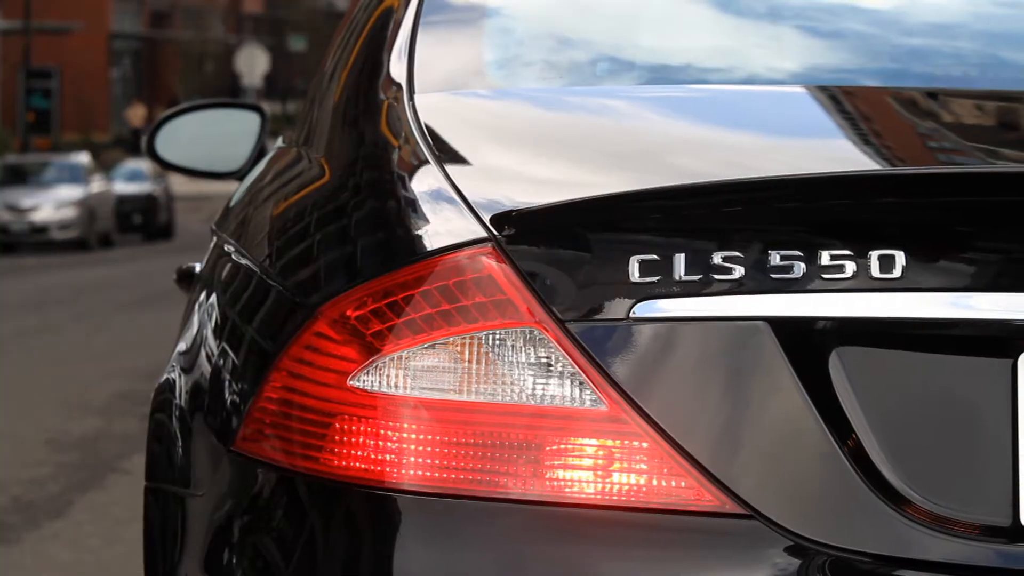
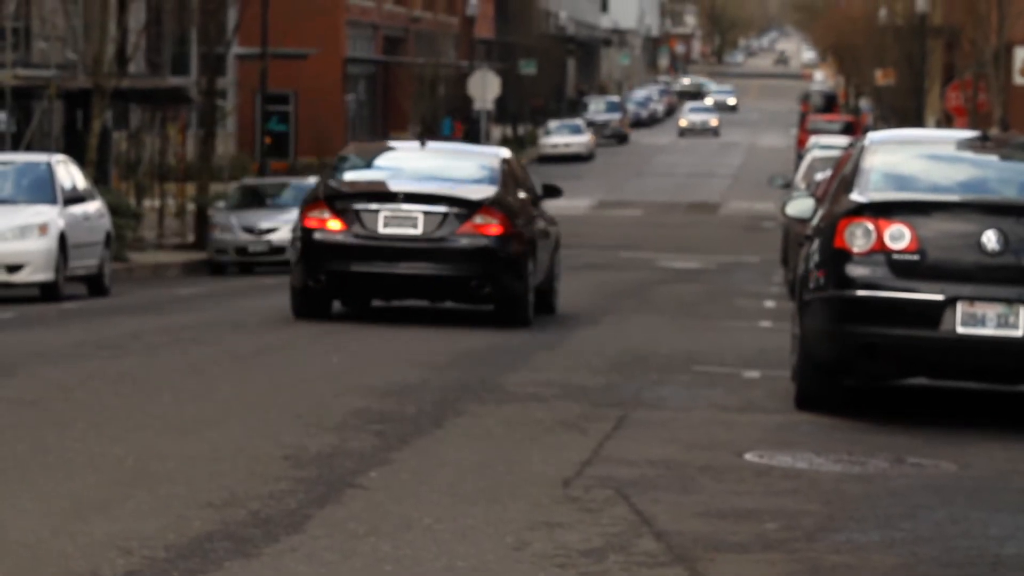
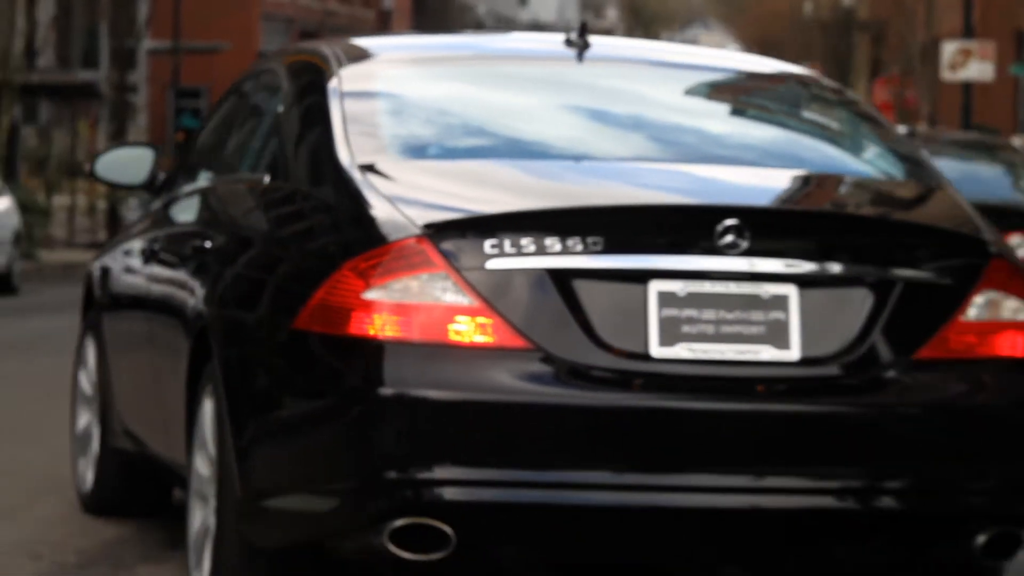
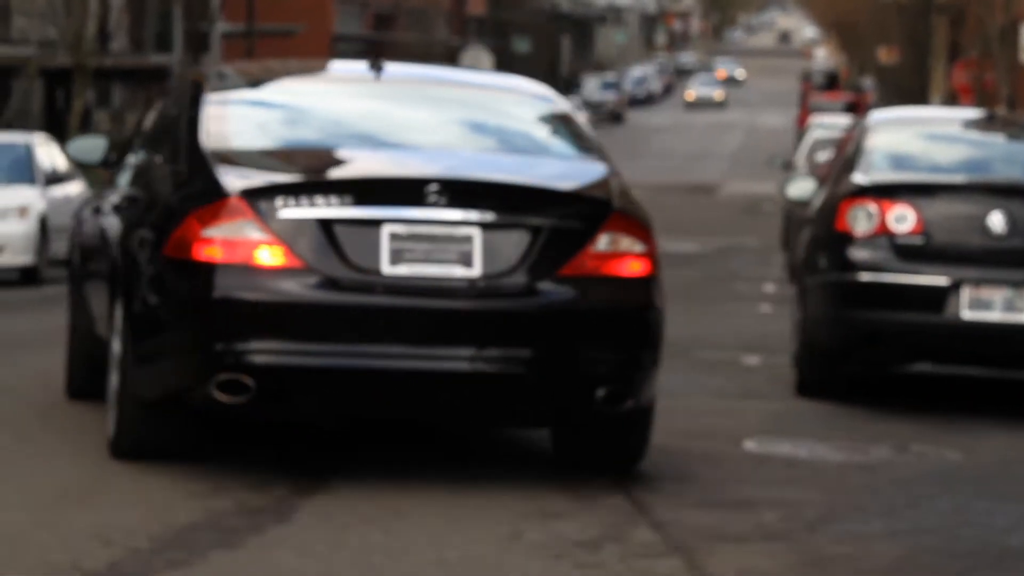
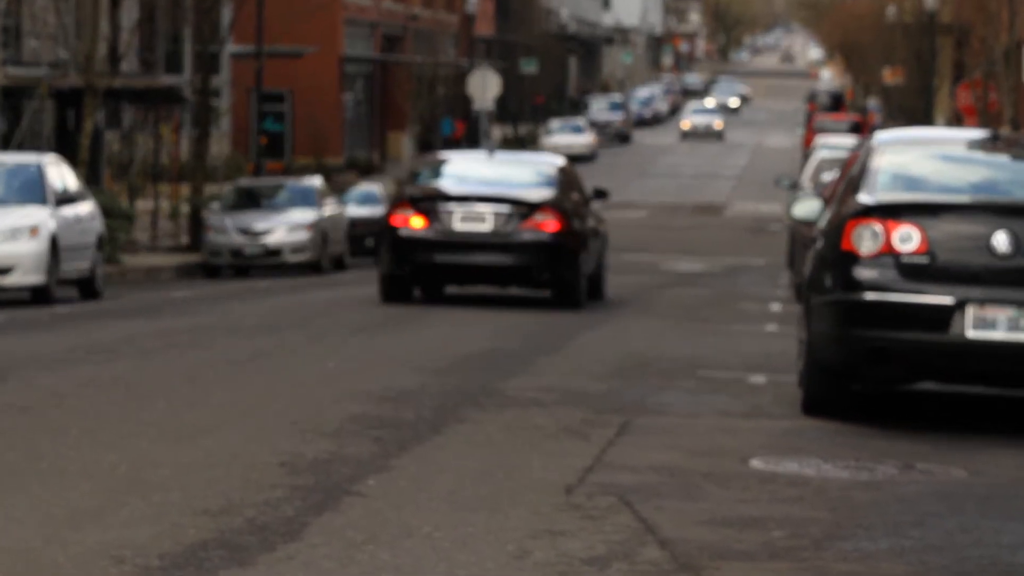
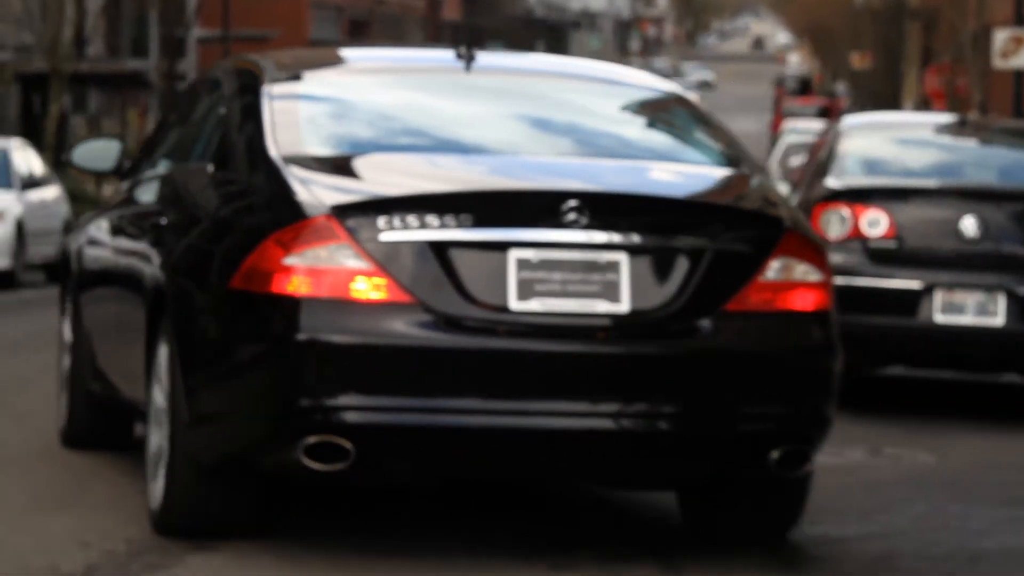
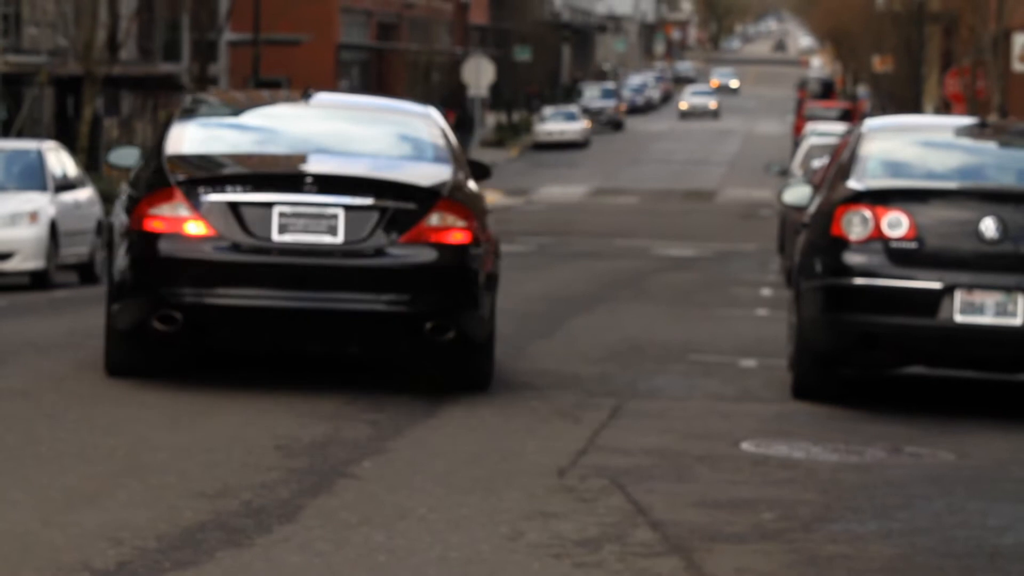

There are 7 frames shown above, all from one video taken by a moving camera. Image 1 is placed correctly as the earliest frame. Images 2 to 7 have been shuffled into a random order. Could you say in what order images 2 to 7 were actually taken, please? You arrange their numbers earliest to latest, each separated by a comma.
3, 6, 4, 7, 2, 5
